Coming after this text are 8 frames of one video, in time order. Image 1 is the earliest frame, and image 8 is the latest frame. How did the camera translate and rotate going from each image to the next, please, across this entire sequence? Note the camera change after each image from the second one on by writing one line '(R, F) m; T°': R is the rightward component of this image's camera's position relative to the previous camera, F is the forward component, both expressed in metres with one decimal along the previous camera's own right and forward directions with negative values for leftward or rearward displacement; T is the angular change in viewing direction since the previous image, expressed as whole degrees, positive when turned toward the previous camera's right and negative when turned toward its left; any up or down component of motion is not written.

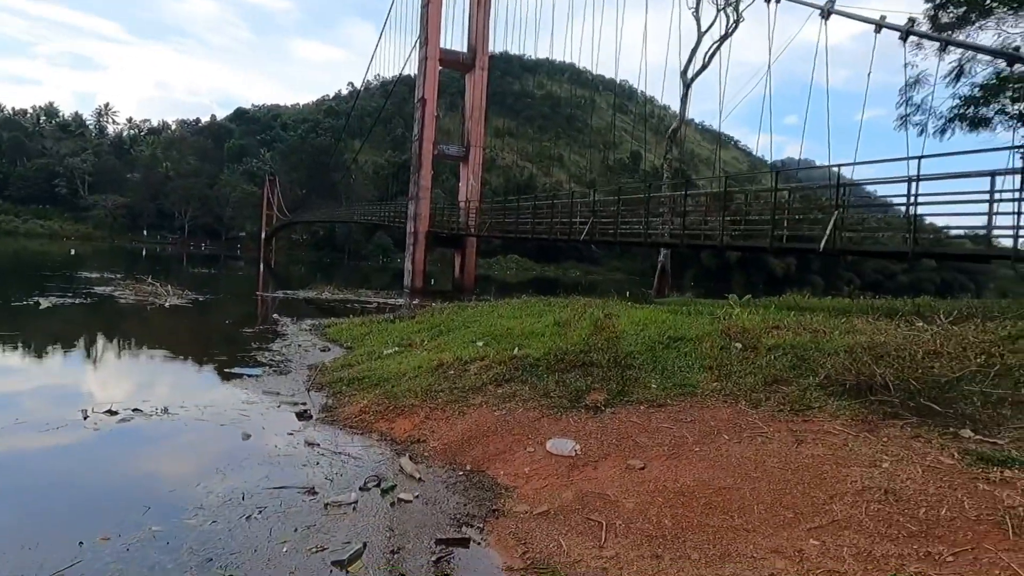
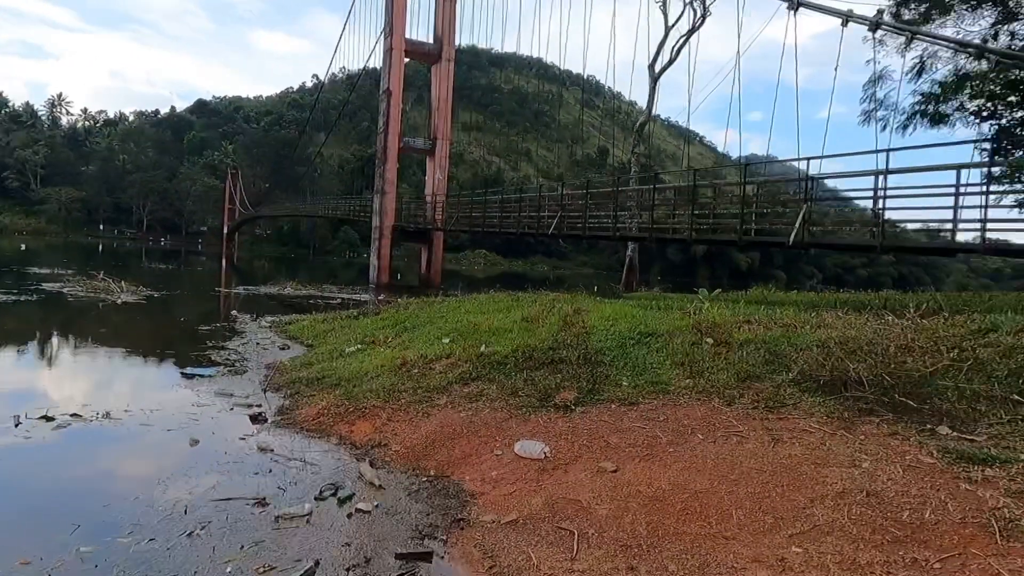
(0.0, +0.2) m; +3°
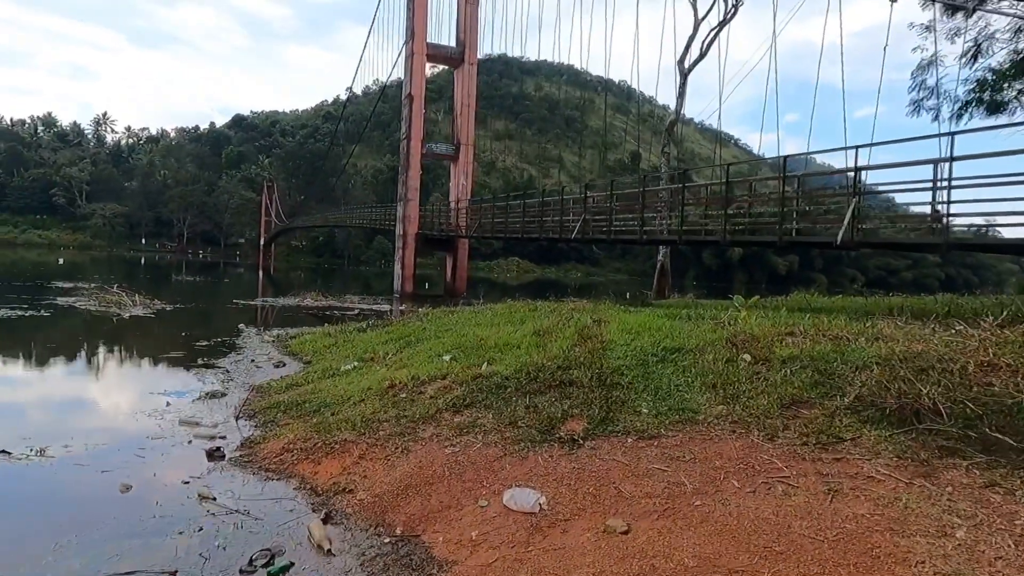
(+0.3, +0.8) m; -3°
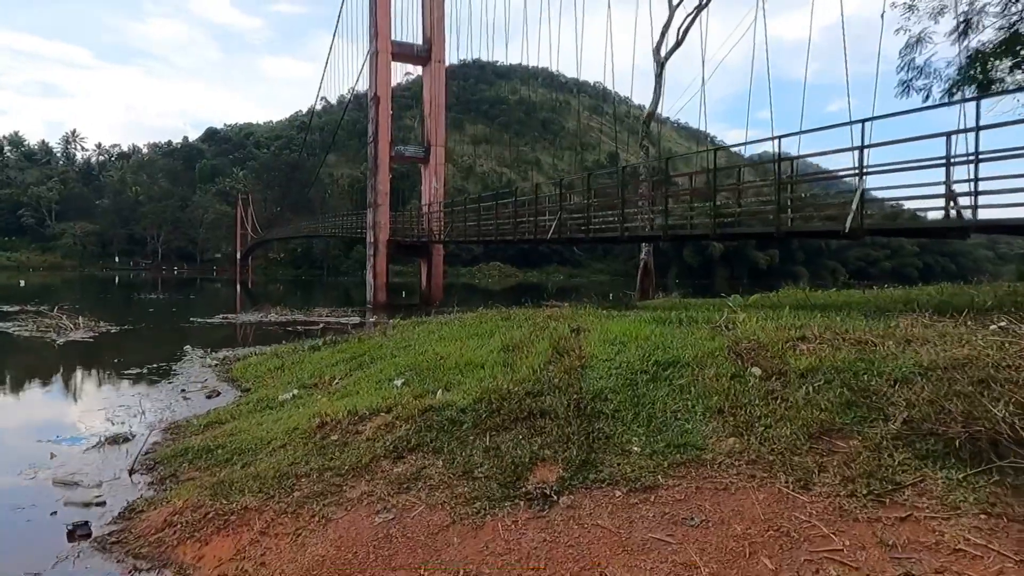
(+0.2, +1.0) m; +1°
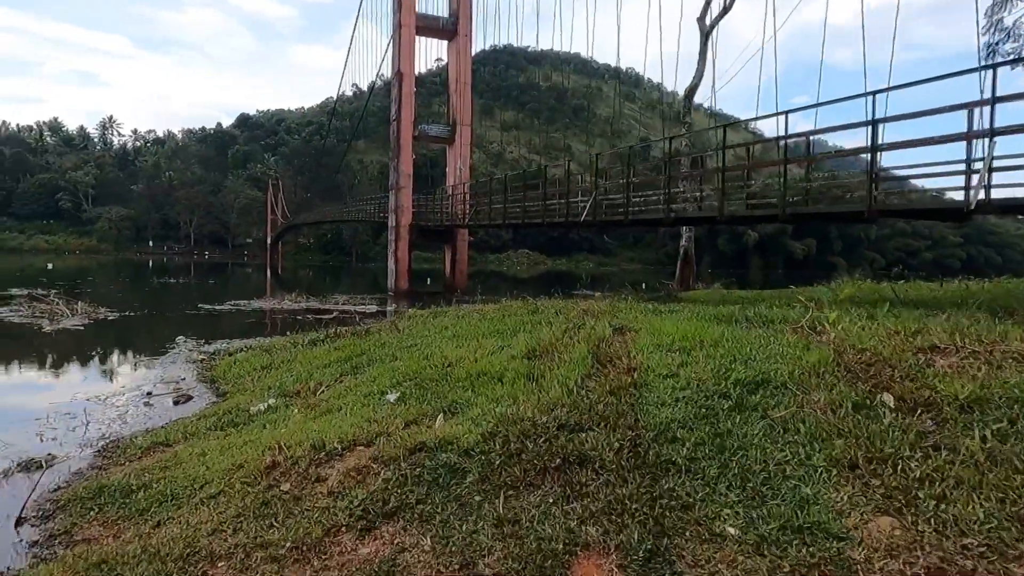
(0.0, +1.3) m; -2°
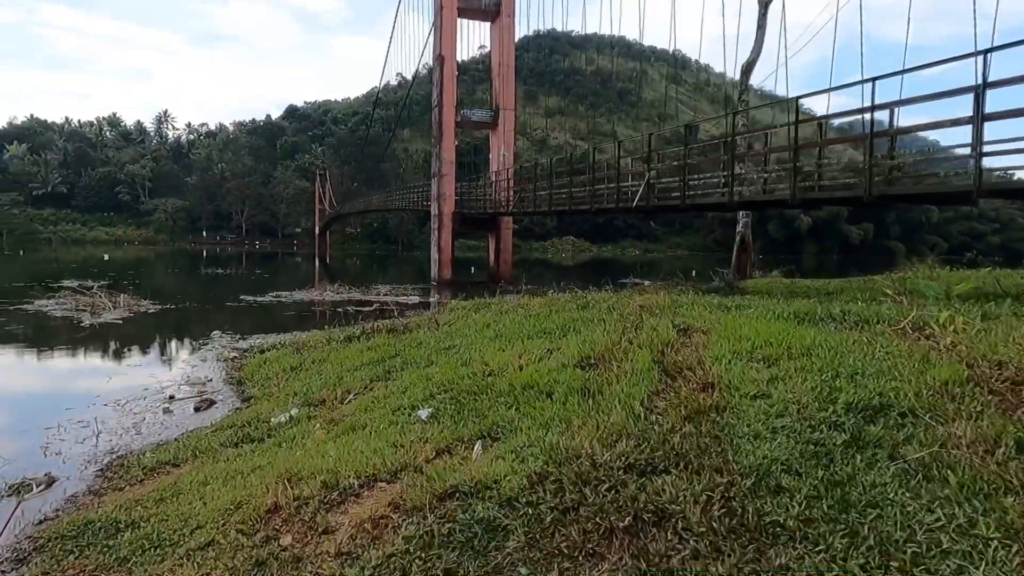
(0.0, +0.6) m; -4°
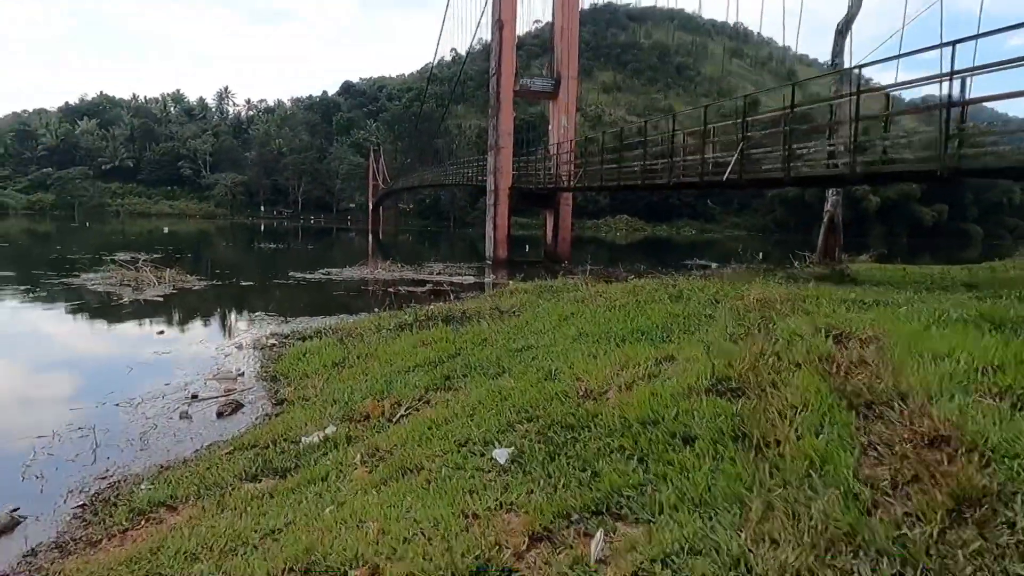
(-0.3, +1.1) m; -4°
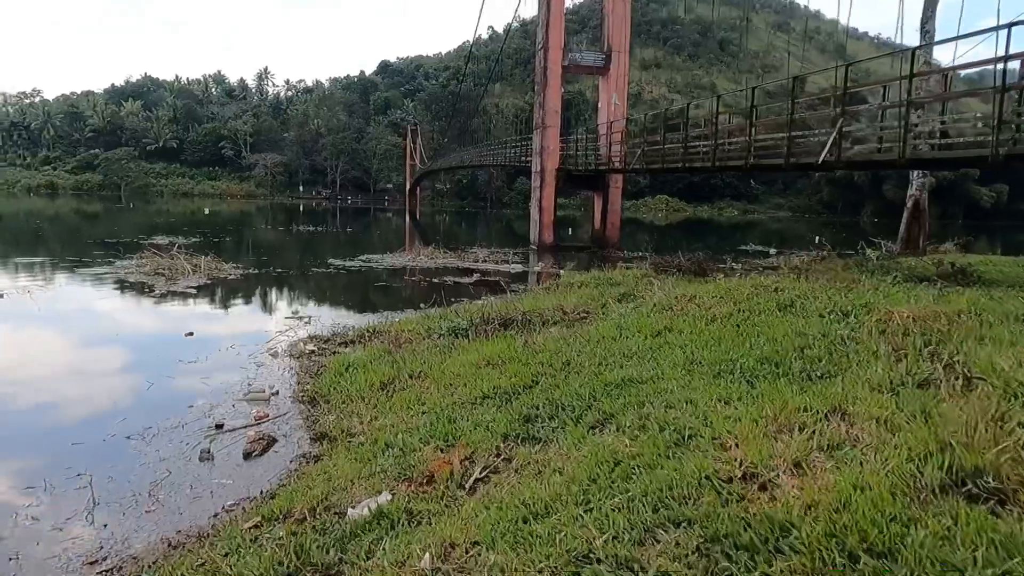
(-0.3, +0.9) m; -3°
